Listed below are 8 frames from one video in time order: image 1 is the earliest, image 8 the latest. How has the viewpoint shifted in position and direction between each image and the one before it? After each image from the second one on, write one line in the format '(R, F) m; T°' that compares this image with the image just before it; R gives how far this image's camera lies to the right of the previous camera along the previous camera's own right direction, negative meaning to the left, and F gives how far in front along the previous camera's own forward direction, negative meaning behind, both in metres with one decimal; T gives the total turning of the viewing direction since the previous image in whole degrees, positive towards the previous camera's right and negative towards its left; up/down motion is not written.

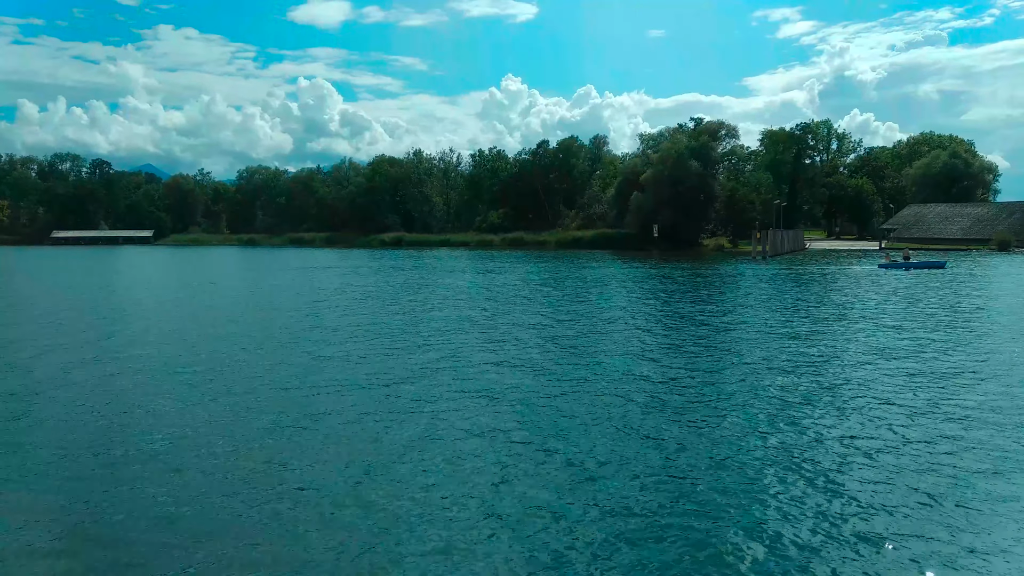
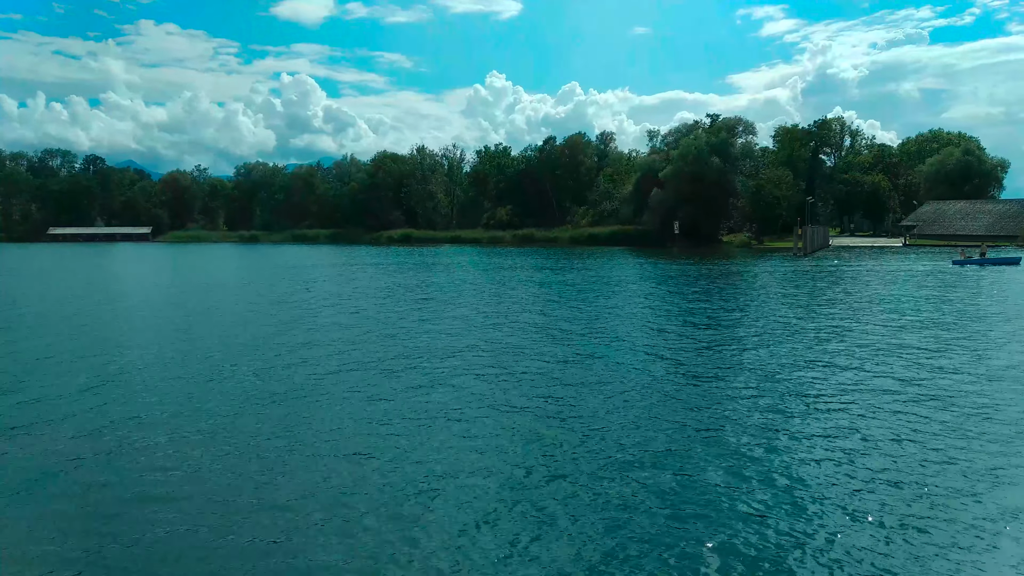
(-2.7, +0.5) m; +1°
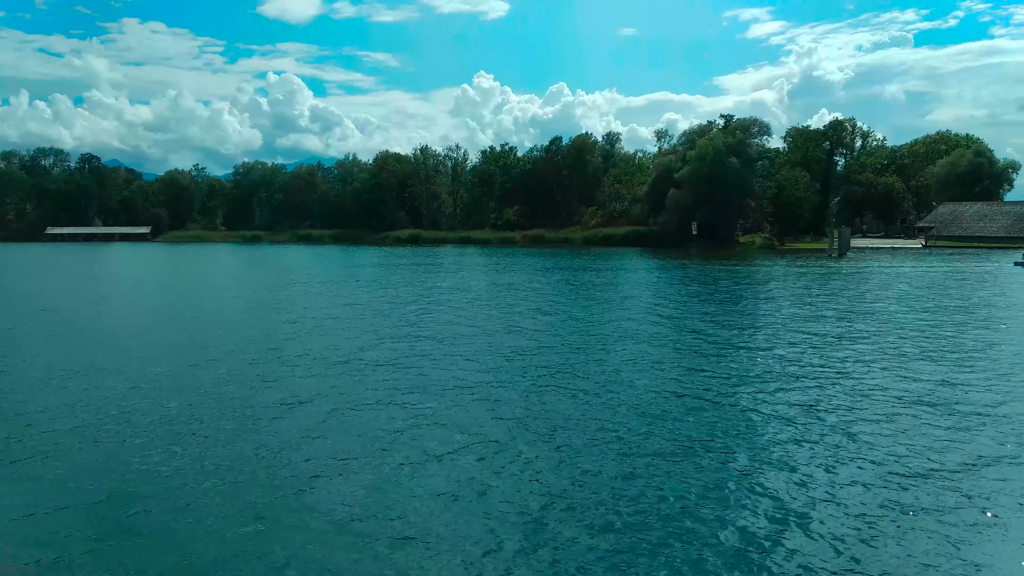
(-2.3, +0.3) m; +1°
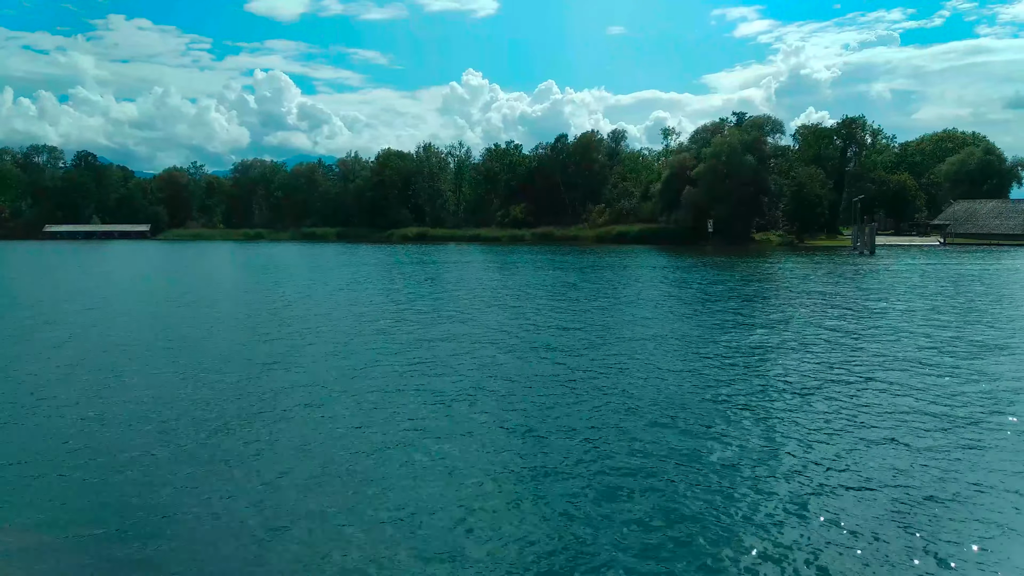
(-2.0, +0.3) m; +1°
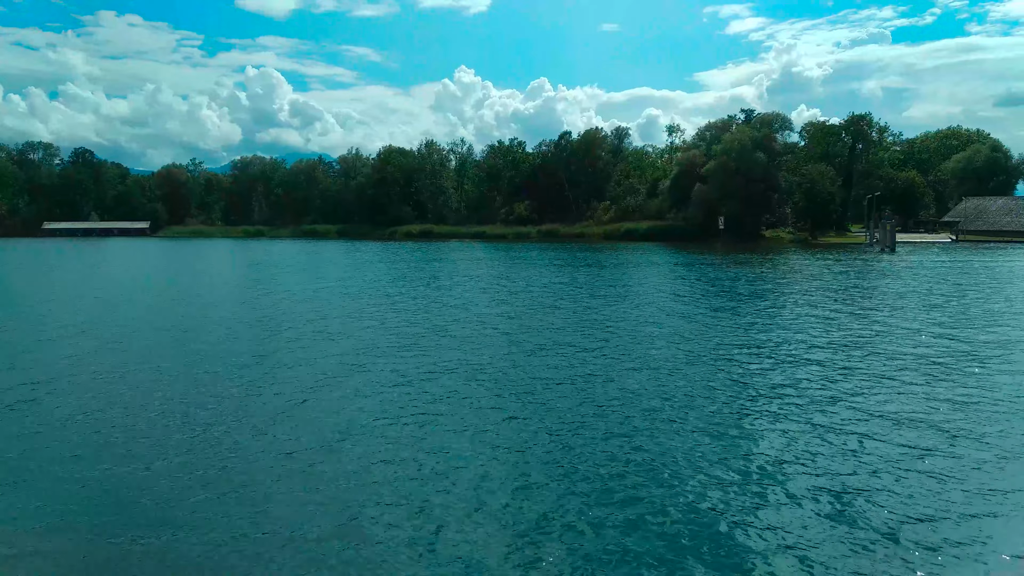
(-1.4, +0.2) m; 0°
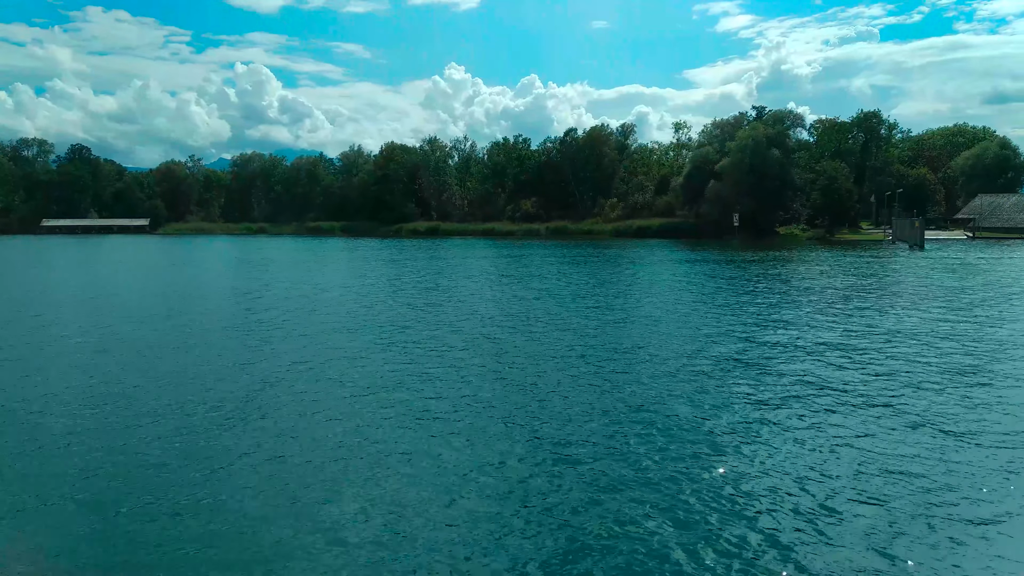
(-1.9, +0.2) m; +1°
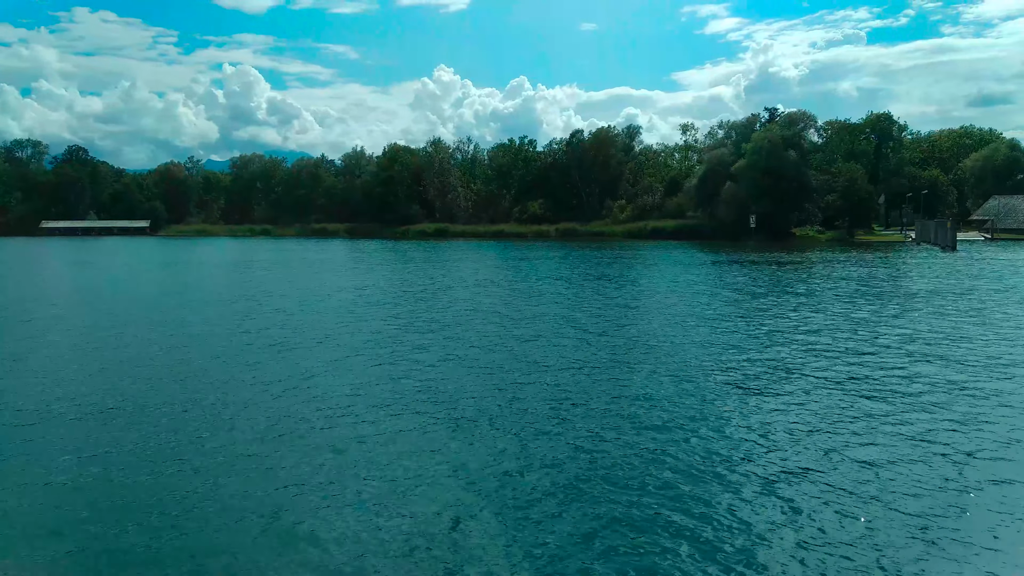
(-2.0, +0.3) m; +1°
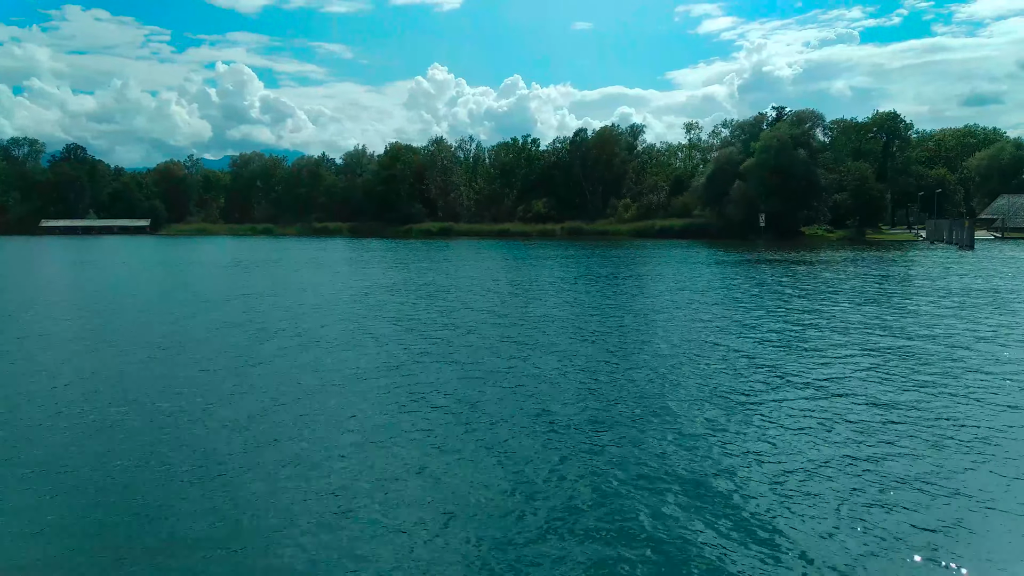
(-1.1, +0.2) m; 0°
